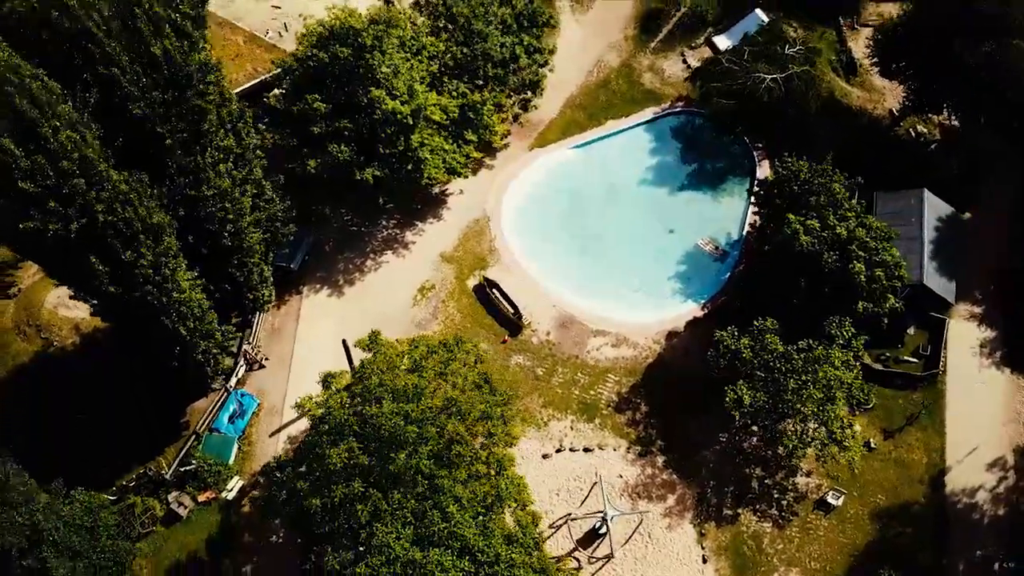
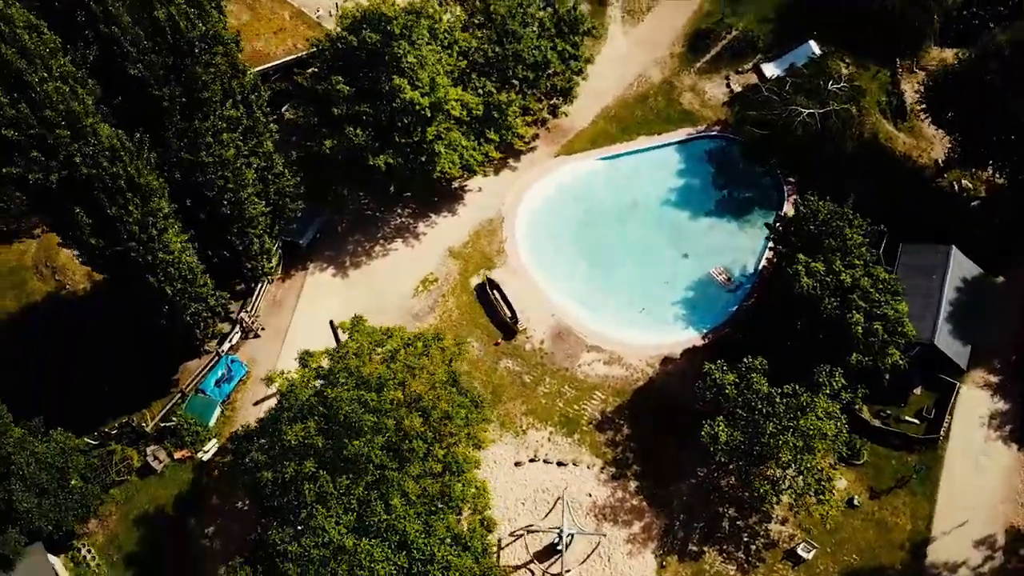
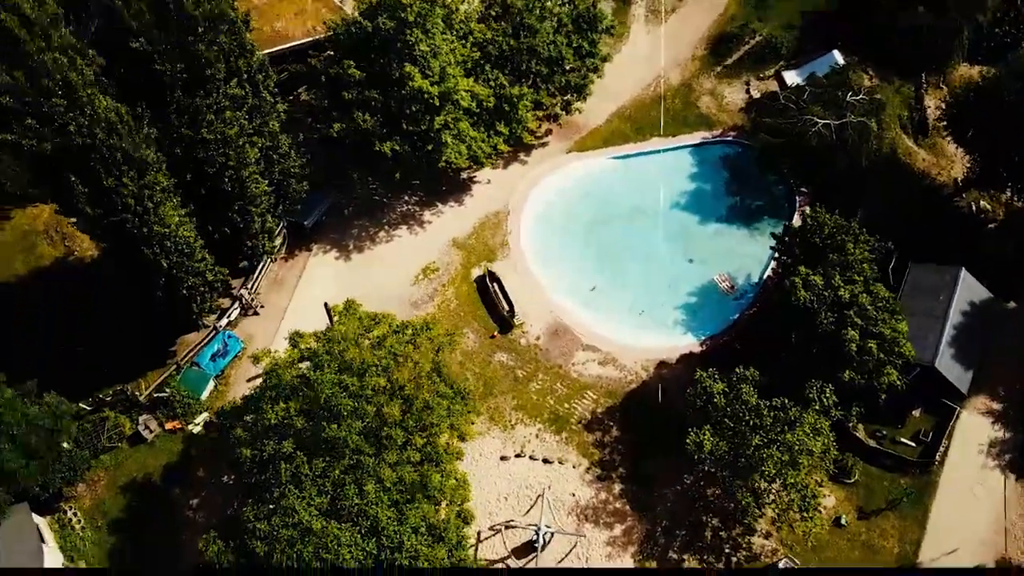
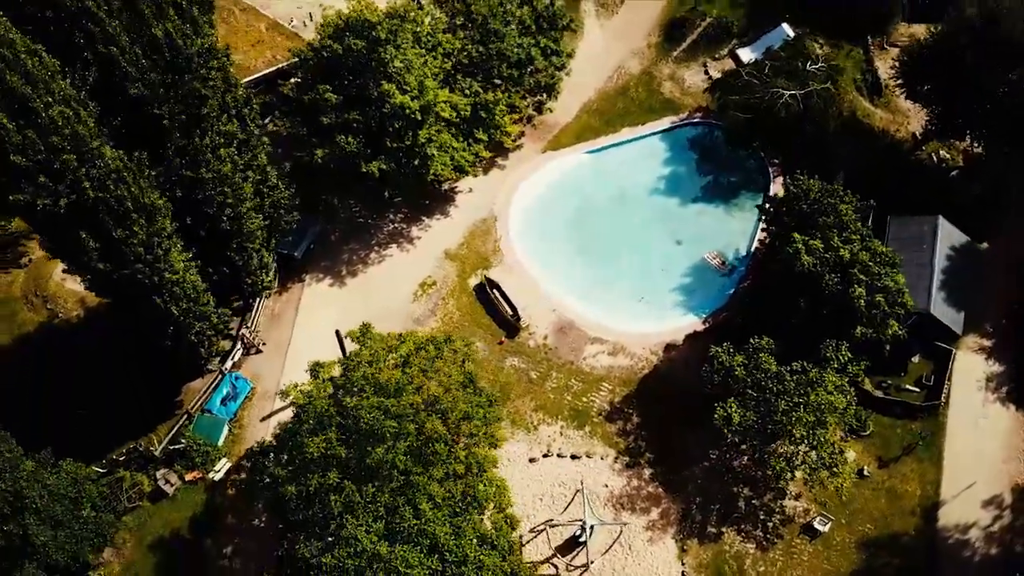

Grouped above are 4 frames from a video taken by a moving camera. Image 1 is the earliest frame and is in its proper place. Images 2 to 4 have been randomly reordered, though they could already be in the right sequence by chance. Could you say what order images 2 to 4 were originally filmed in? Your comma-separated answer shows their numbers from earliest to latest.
4, 2, 3
